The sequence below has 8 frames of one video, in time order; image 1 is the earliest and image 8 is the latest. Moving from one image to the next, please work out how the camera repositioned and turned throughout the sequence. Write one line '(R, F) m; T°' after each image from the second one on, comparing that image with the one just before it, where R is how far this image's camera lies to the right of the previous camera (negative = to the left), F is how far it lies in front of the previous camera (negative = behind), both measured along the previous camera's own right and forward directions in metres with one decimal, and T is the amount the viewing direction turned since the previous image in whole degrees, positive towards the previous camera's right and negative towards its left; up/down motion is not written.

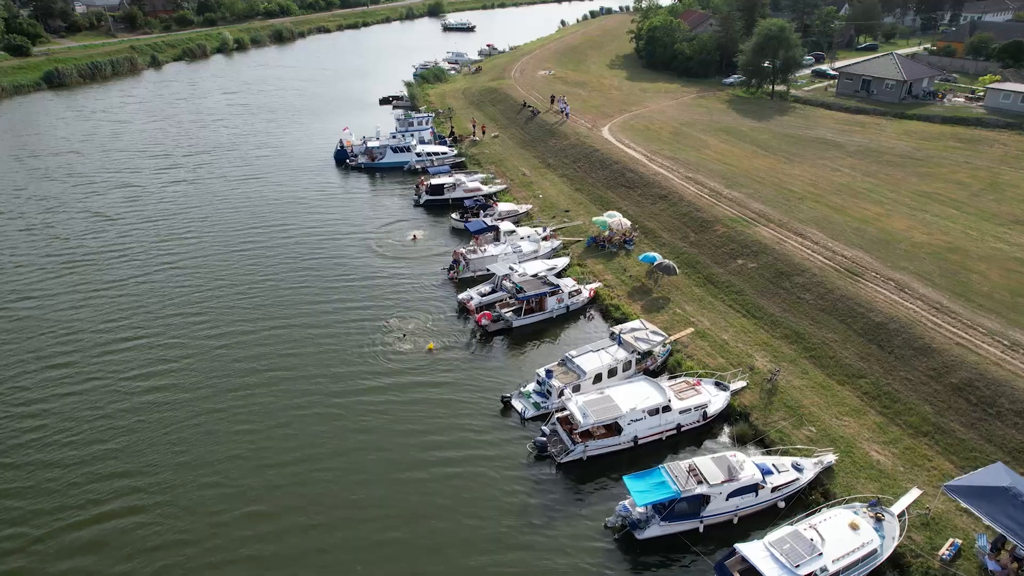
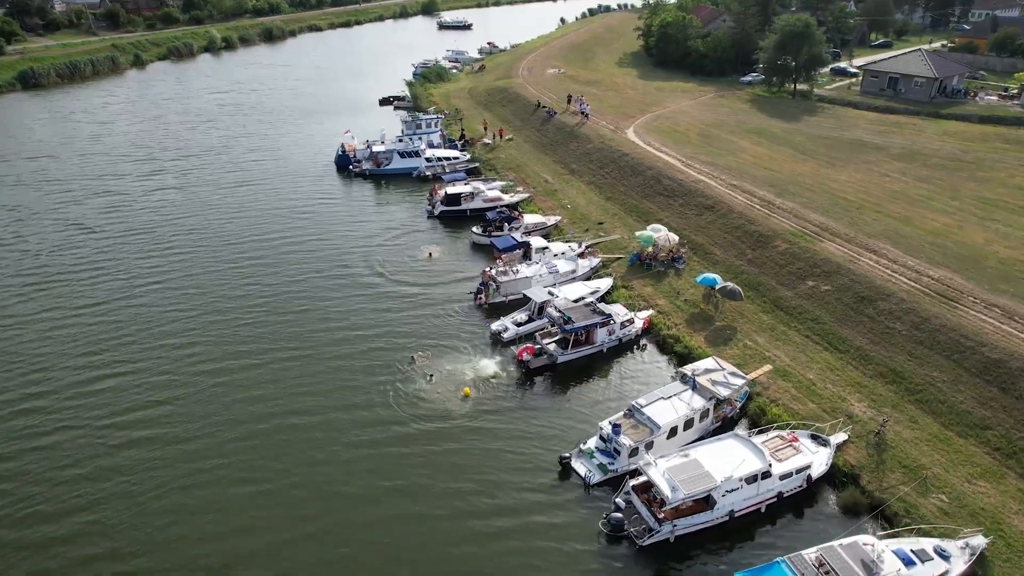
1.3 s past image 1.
(-3.0, +5.7) m; +1°
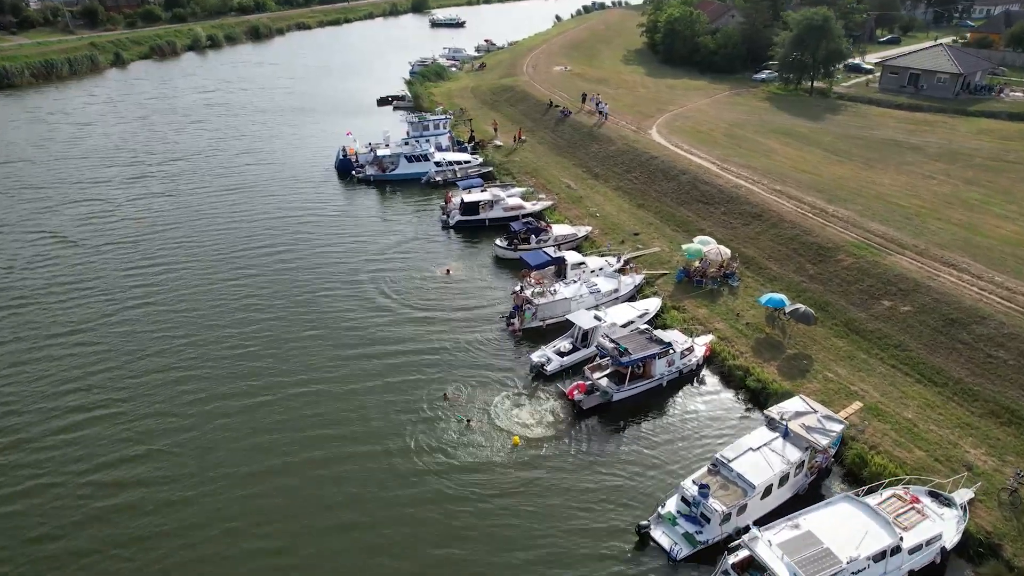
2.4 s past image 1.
(-2.8, +4.7) m; +1°
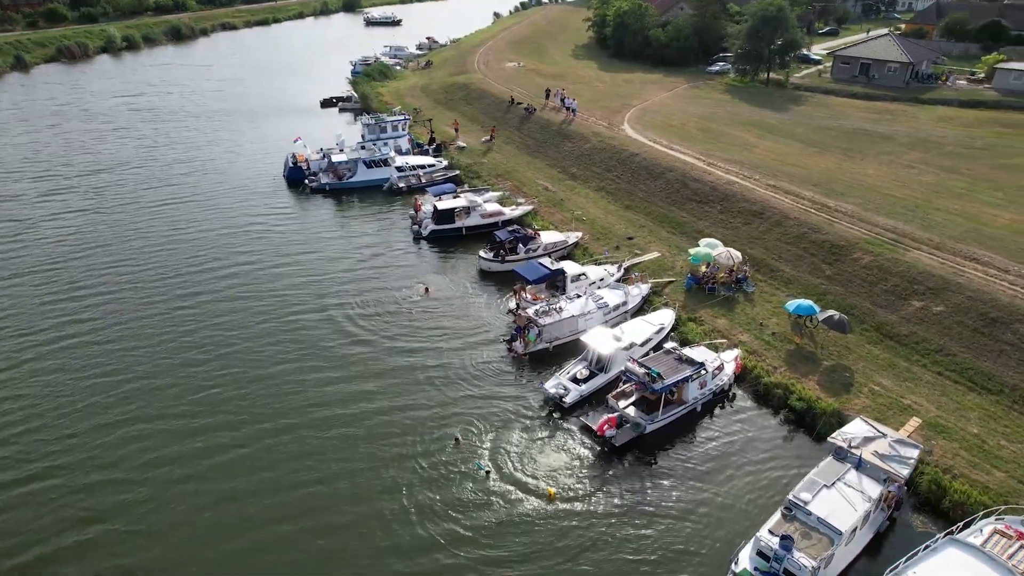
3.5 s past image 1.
(-3.0, +4.3) m; +5°
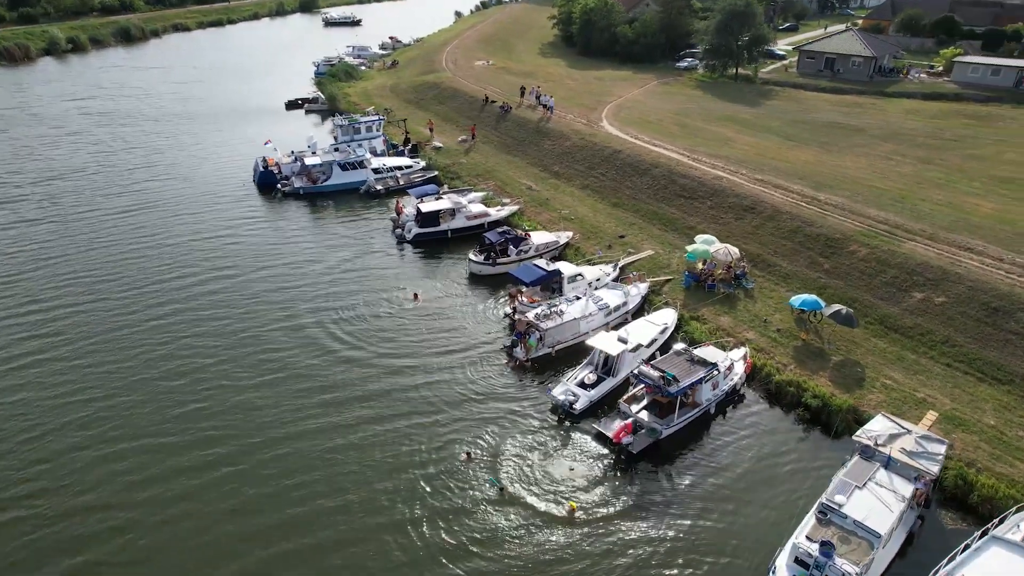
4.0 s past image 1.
(-1.7, +1.3) m; +3°
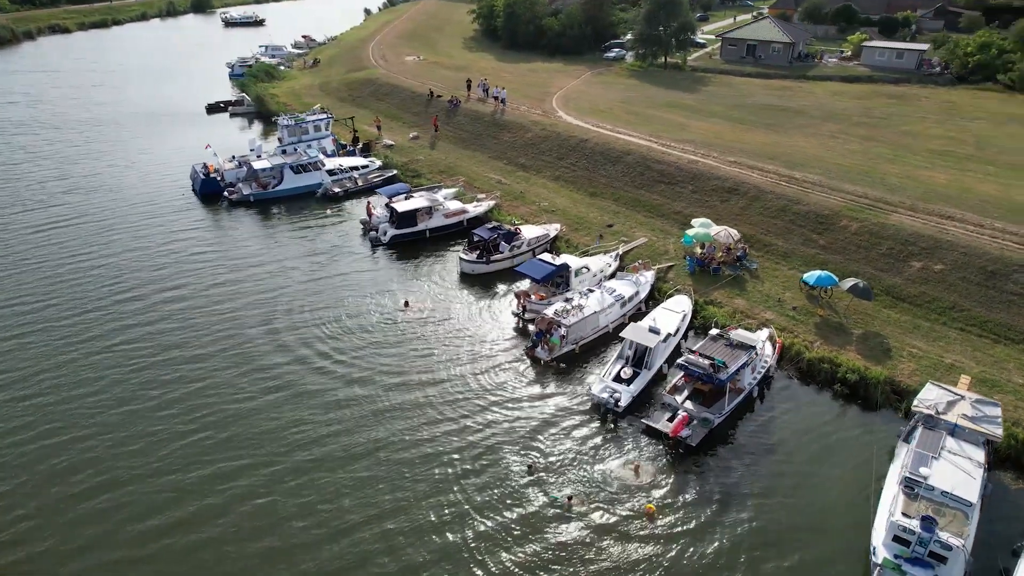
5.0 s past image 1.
(-4.7, +2.1) m; +8°
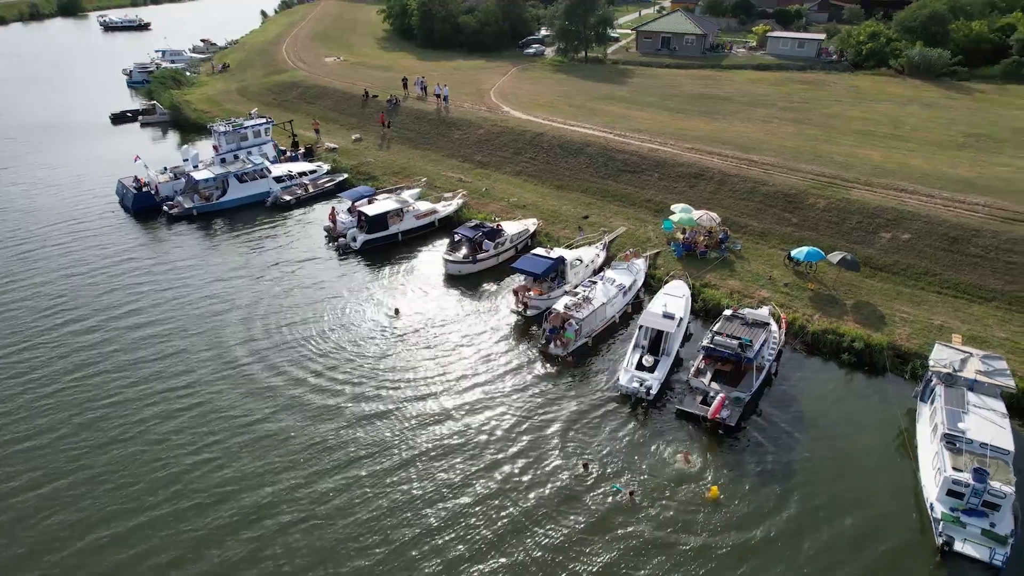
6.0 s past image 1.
(-4.4, +1.1) m; +8°
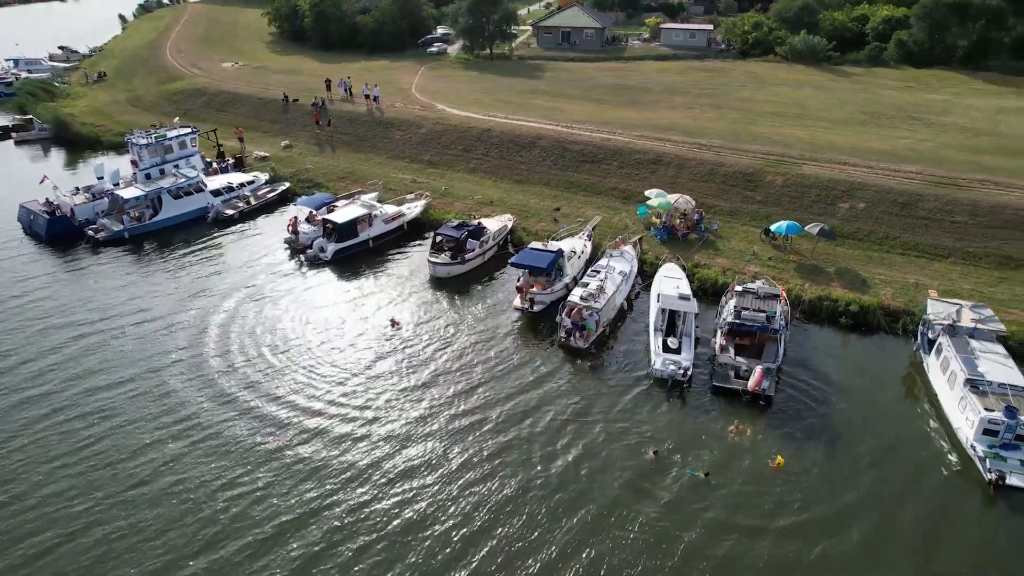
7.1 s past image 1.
(-5.5, +1.2) m; +10°
